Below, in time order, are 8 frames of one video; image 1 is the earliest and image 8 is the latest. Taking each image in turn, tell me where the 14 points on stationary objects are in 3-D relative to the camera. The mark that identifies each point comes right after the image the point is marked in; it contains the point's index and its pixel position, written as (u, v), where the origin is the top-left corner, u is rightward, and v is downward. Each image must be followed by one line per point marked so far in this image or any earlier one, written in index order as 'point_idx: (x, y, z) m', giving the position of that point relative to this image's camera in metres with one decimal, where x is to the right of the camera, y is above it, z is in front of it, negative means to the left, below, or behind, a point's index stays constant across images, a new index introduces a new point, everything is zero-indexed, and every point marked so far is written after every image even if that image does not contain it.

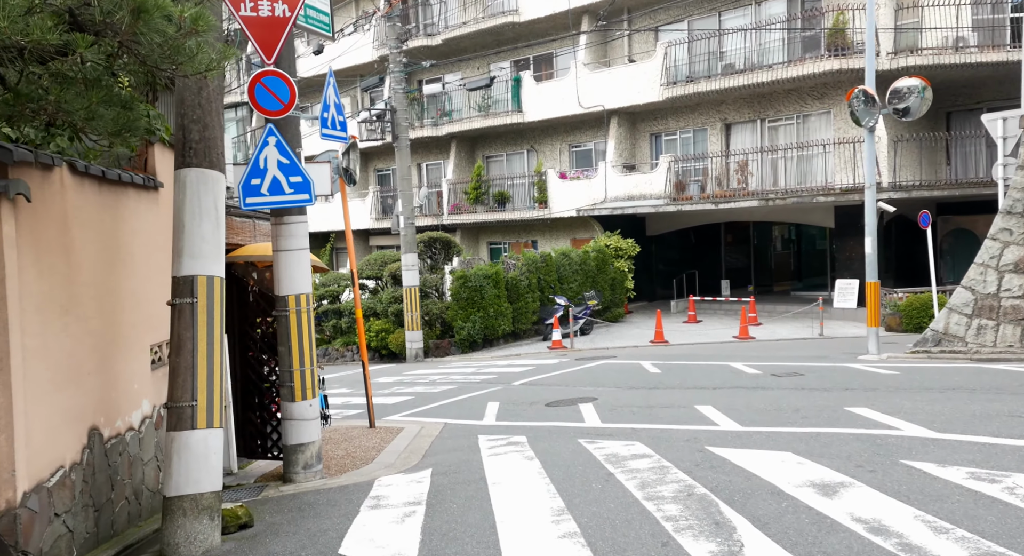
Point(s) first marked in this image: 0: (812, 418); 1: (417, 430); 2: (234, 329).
0: (+3.1, -1.4, +8.2) m
1: (-1.3, -2.0, +10.7) m
2: (-3.0, -0.5, +8.6) m
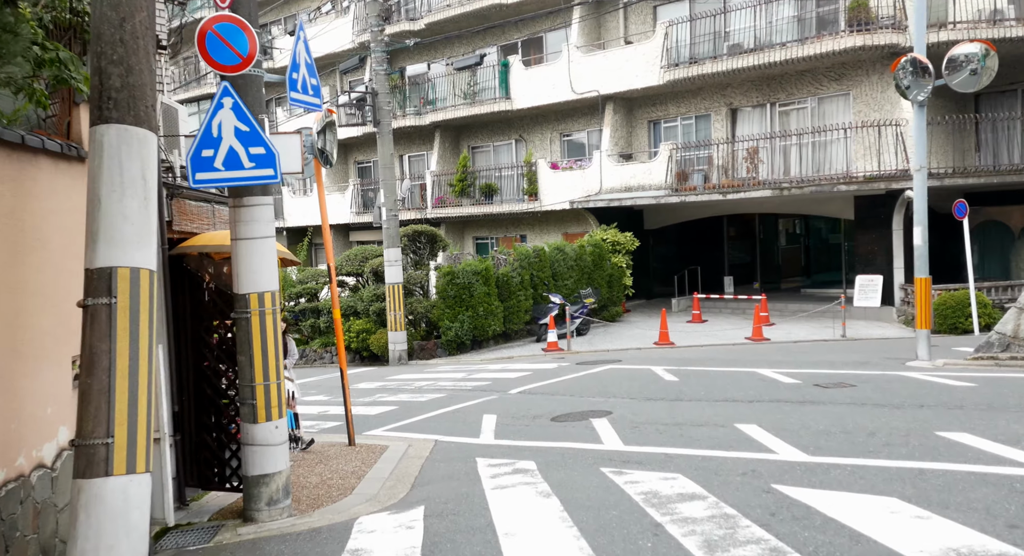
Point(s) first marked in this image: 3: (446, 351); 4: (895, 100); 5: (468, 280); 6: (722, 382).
0: (+3.2, -1.4, +6.8) m
1: (-1.2, -2.0, +9.1) m
2: (-3.0, -0.5, +7.0) m
3: (-1.6, -1.7, +18.9) m
4: (+9.1, +4.3, +19.8) m
5: (-1.0, 0.0, +18.5) m
6: (+2.9, -1.5, +11.4) m
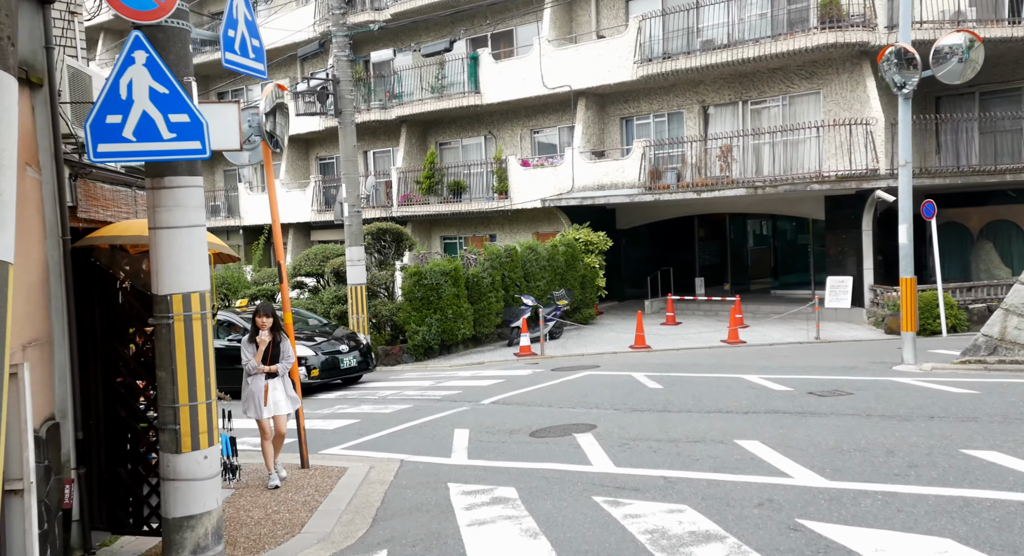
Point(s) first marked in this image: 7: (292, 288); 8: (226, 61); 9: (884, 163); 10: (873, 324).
0: (+3.1, -1.4, +6.0) m
1: (-1.5, -2.0, +8.1) m
2: (-3.1, -0.5, +6.0) m
3: (-2.2, -1.8, +17.9) m
4: (+8.4, +4.3, +19.2) m
5: (-1.7, -0.1, +17.5) m
6: (+2.6, -1.5, +10.6) m
7: (-5.4, -0.2, +19.8) m
8: (-2.1, +1.6, +6.1) m
9: (+8.6, +2.7, +18.6) m
10: (+8.6, -1.1, +19.2) m
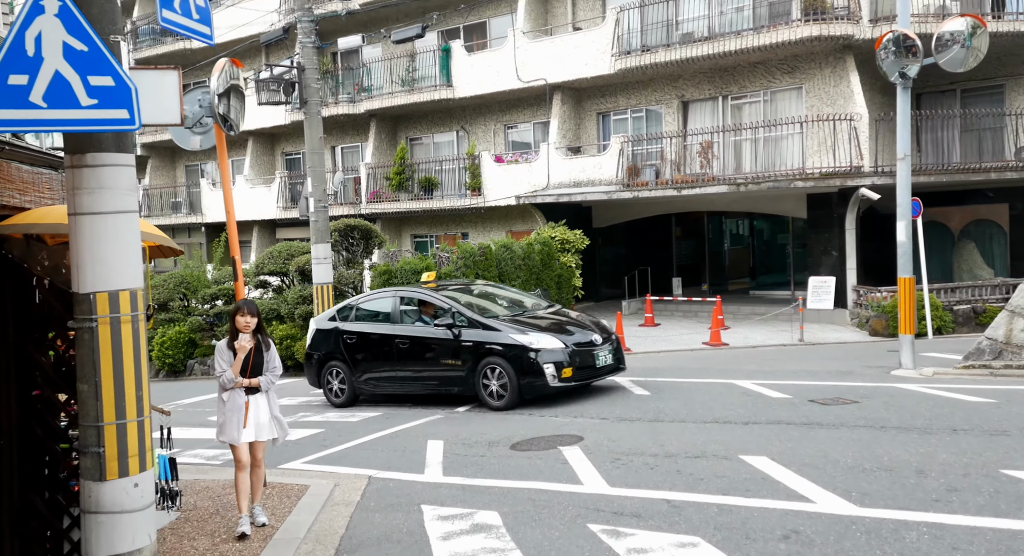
0: (+3.0, -1.4, +5.3) m
1: (-1.7, -1.9, +7.3) m
2: (-3.2, -0.4, +5.1) m
3: (-2.8, -1.7, +17.0) m
4: (+7.8, +4.3, +18.8) m
5: (-2.2, 0.0, +16.7) m
6: (+2.3, -1.5, +9.9) m
7: (-6.0, -0.2, +18.8) m
8: (-2.2, +1.7, +5.2) m
9: (+8.0, +2.7, +18.1) m
10: (+8.0, -1.1, +18.7) m
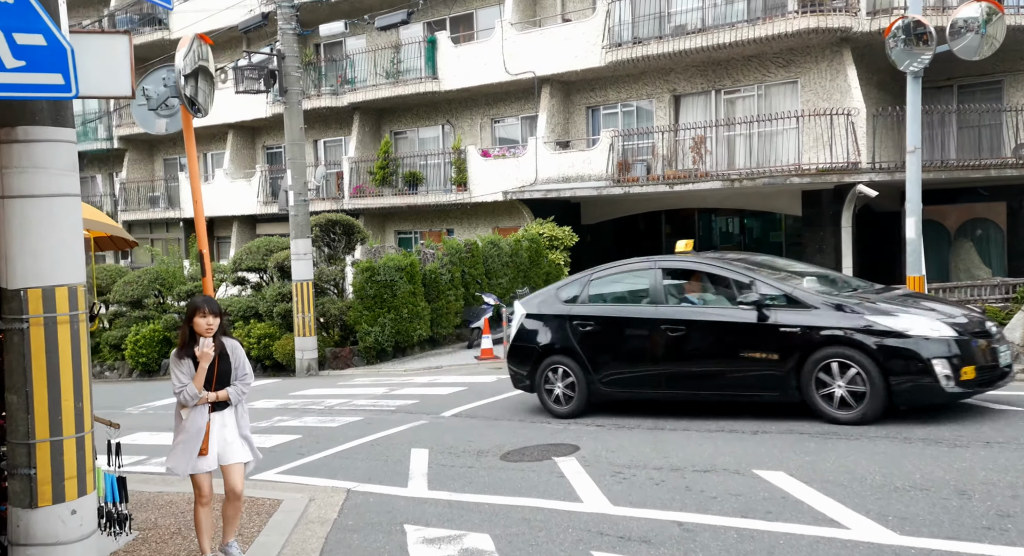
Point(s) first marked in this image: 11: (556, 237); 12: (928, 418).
0: (+3.0, -1.4, +4.7) m
1: (-1.7, -1.9, +6.6) m
2: (-3.2, -0.4, +4.4) m
3: (-3.0, -1.7, +16.3) m
4: (+7.6, +4.3, +18.3) m
5: (-2.4, 0.0, +16.0) m
6: (+2.2, -1.5, +9.3) m
7: (-6.3, -0.1, +18.0) m
8: (-2.2, +1.7, +4.5) m
9: (+7.8, +2.7, +17.7) m
10: (+7.7, -1.1, +18.3) m
11: (+1.1, +1.0, +20.0) m
12: (+3.9, -1.3, +7.5) m
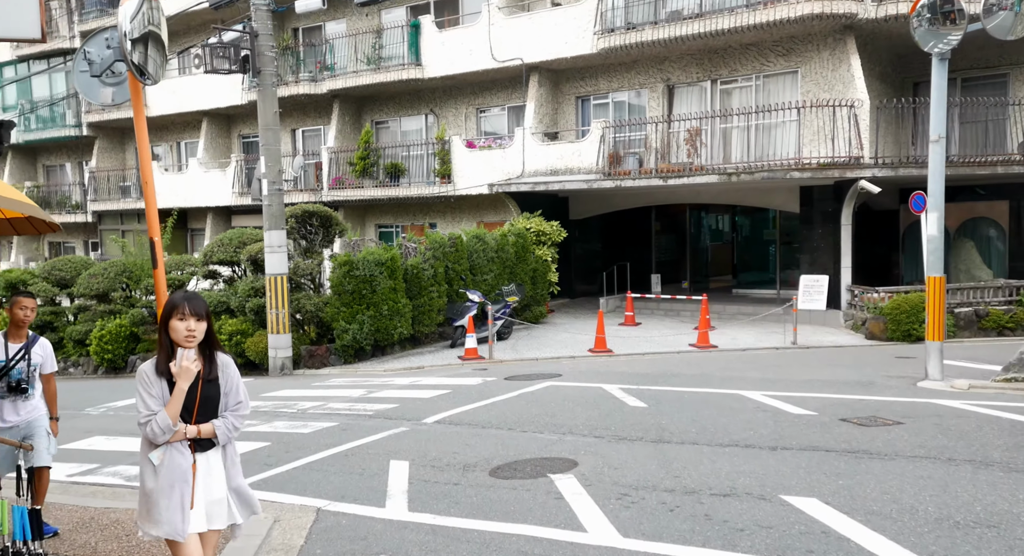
0: (+2.9, -1.4, +4.0) m
1: (-1.8, -1.9, +5.7) m
2: (-3.2, -0.3, +3.5) m
3: (-3.3, -1.6, +15.4) m
4: (+7.3, +4.3, +17.6) m
5: (-2.7, +0.1, +15.1) m
6: (+2.1, -1.4, +8.5) m
7: (-6.6, 0.0, +17.0) m
8: (-2.2, +1.7, +3.6) m
9: (+7.5, +2.7, +17.0) m
10: (+7.4, -1.1, +17.6) m
11: (+0.8, +1.1, +19.1) m
12: (+3.8, -1.3, +6.7) m
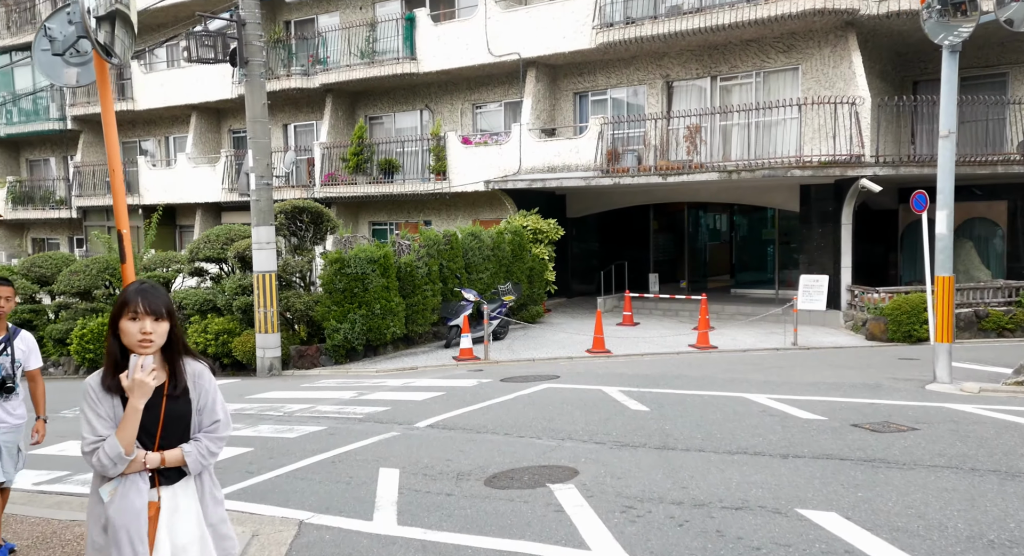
0: (+2.9, -1.4, +3.6) m
1: (-1.8, -1.8, +5.3) m
2: (-3.2, -0.3, +3.1) m
3: (-3.4, -1.5, +15.0) m
4: (+7.2, +4.3, +17.2) m
5: (-2.7, +0.1, +14.7) m
6: (+2.1, -1.4, +8.1) m
7: (-6.7, +0.1, +16.6) m
8: (-2.2, +1.8, +3.2) m
9: (+7.4, +2.7, +16.7) m
10: (+7.3, -1.1, +17.3) m
11: (+0.7, +1.1, +18.8) m
12: (+3.8, -1.3, +6.4) m
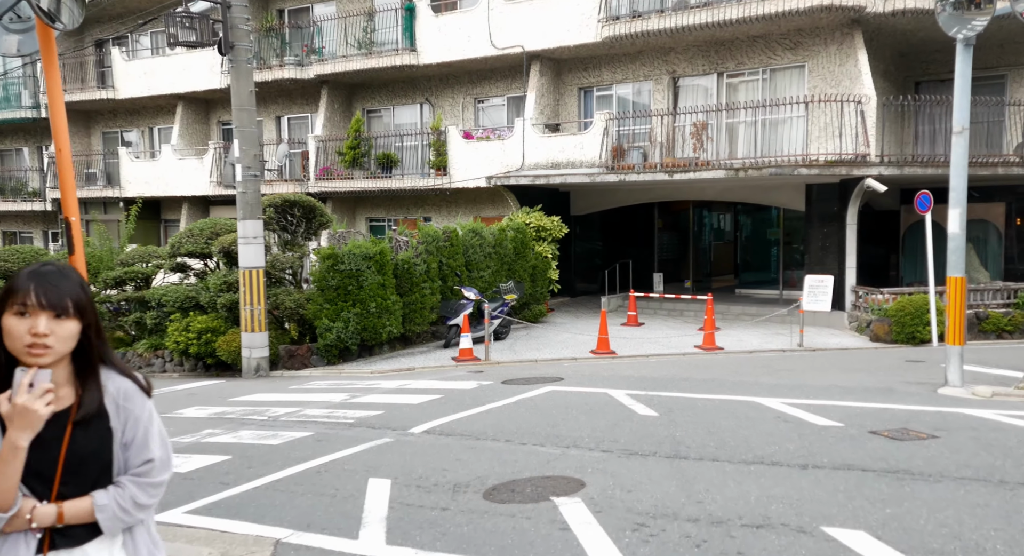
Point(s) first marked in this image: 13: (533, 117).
0: (+2.9, -1.4, +3.2) m
1: (-1.8, -1.8, +4.9) m
2: (-3.2, -0.3, +2.6) m
3: (-3.3, -1.5, +14.6) m
4: (+7.3, +4.3, +16.8) m
5: (-2.7, +0.2, +14.3) m
6: (+2.1, -1.4, +7.7) m
7: (-6.6, +0.1, +16.2) m
8: (-2.2, +1.8, +2.8) m
9: (+7.5, +2.7, +16.2) m
10: (+7.4, -1.1, +16.8) m
11: (+0.7, +1.2, +18.3) m
12: (+3.8, -1.3, +5.9) m
13: (+0.5, +3.9, +19.6) m
